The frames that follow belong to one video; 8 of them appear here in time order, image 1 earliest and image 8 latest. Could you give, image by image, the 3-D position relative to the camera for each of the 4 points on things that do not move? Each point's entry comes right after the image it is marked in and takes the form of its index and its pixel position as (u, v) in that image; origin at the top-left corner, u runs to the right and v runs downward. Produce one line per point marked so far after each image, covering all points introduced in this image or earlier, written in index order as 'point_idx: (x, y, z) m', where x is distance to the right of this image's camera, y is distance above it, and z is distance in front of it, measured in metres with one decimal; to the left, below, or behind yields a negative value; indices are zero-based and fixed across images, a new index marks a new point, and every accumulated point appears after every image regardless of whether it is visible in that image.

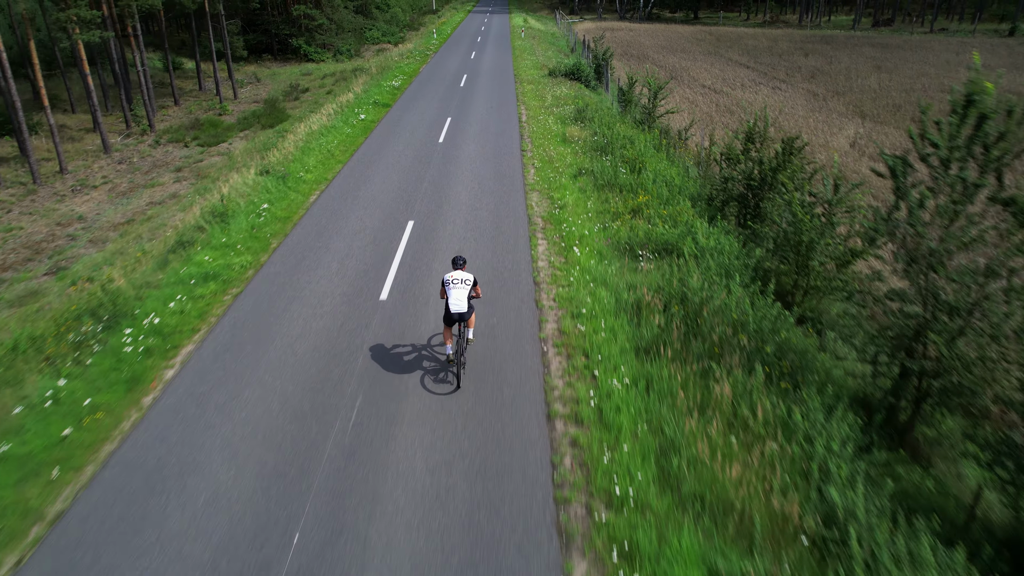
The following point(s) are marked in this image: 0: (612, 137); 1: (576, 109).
0: (+2.3, +3.4, +15.9) m
1: (+1.8, +5.1, +19.9) m
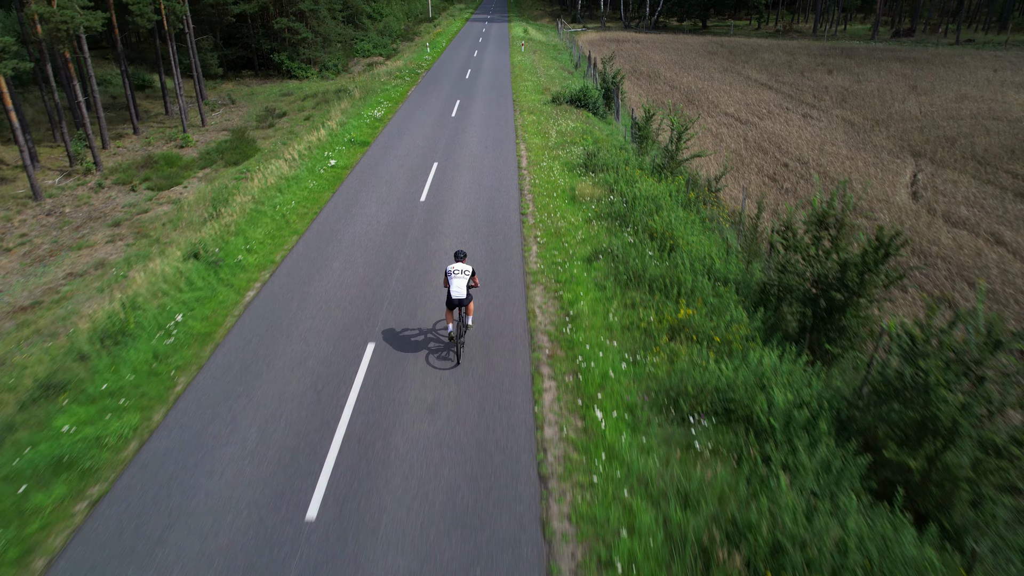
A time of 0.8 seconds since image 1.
0: (+2.2, +1.7, +13.0) m
1: (+1.8, +3.3, +17.0) m
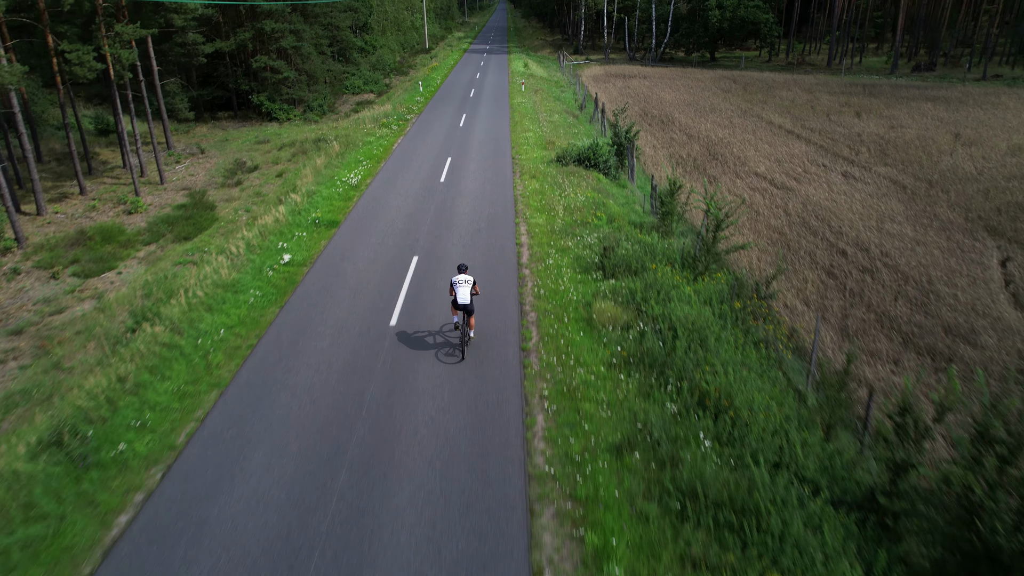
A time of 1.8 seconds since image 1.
0: (+2.2, -0.6, +9.8) m
1: (+1.8, +1.0, +13.9) m
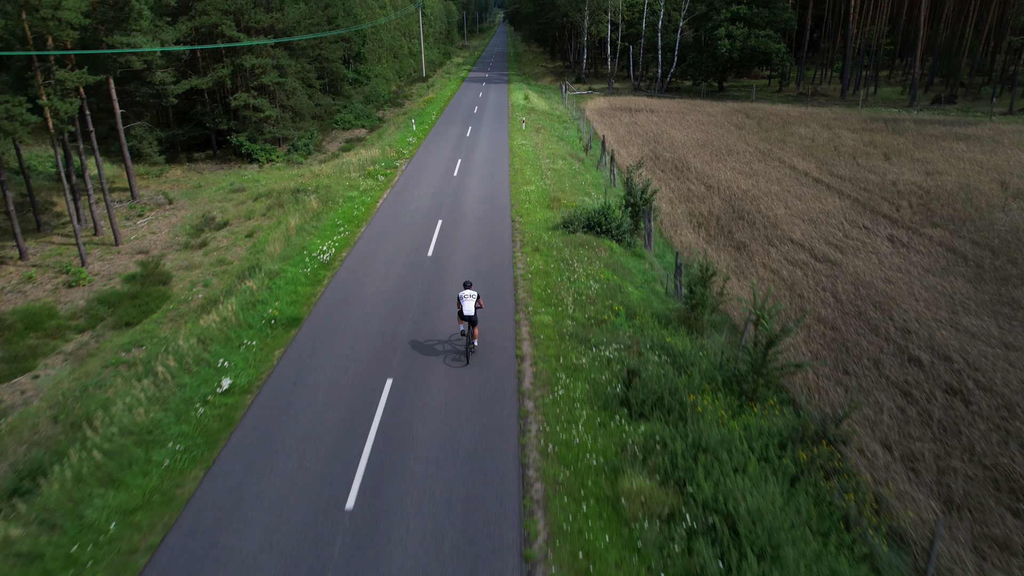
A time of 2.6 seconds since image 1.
0: (+2.2, -2.4, +7.1) m
1: (+1.7, -1.0, +11.2) m
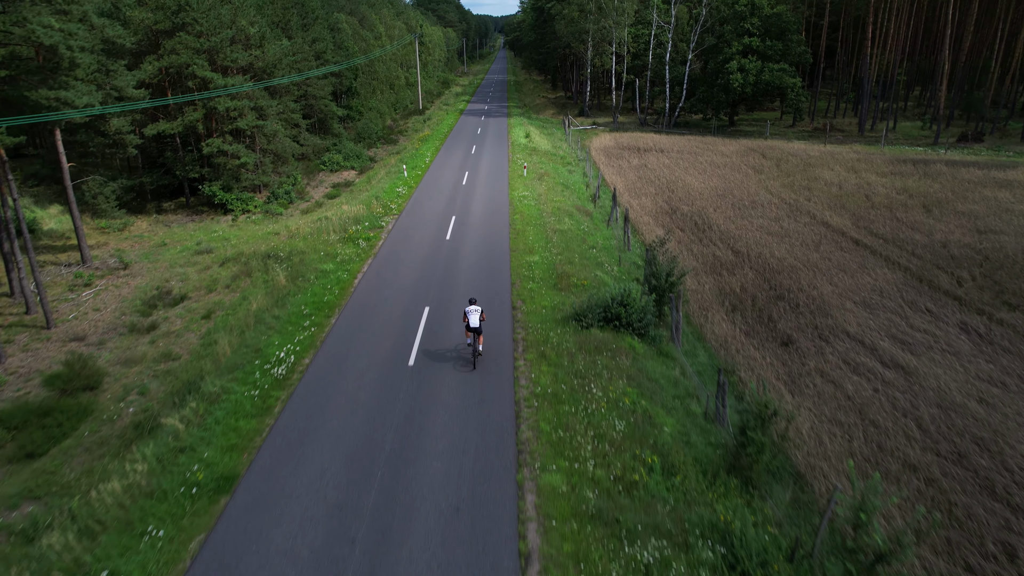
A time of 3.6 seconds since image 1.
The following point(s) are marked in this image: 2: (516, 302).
0: (+2.2, -4.3, +4.0) m
1: (+1.8, -3.0, +8.2) m
2: (+0.1, -0.3, +15.8) m
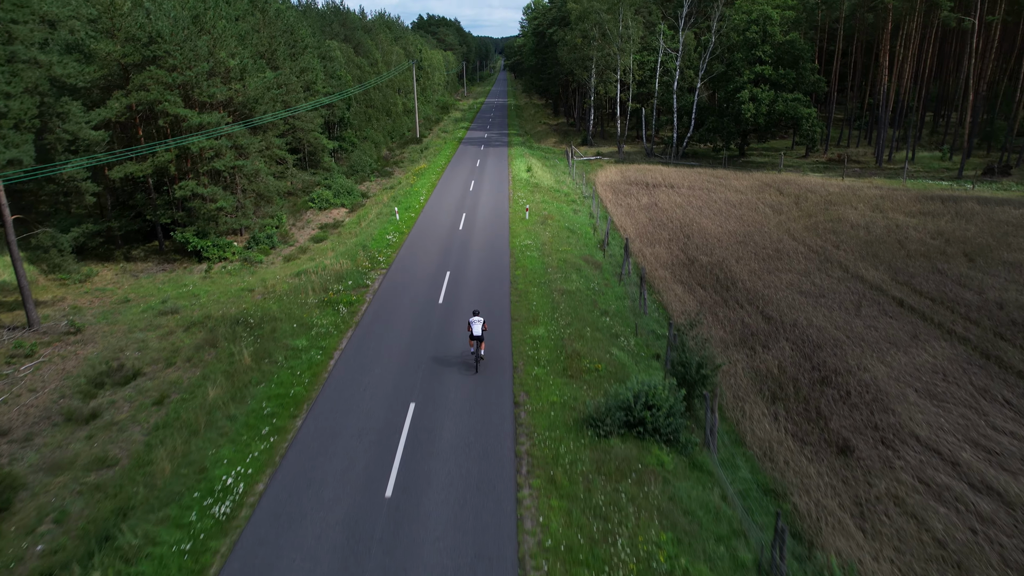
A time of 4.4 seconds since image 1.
0: (+2.2, -5.7, +1.4) m
1: (+1.8, -4.5, +5.6) m
2: (+0.1, -2.0, +13.3) m
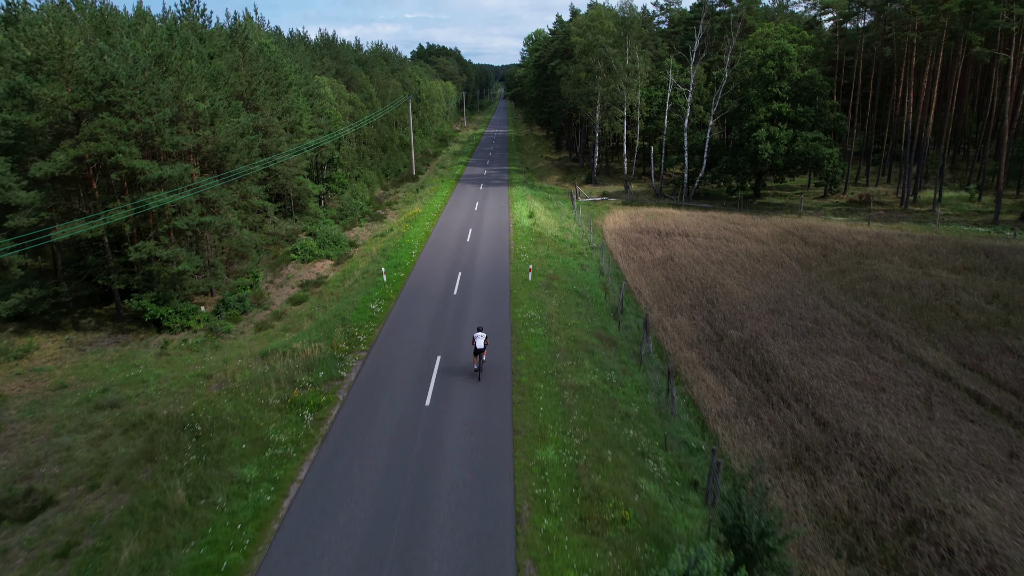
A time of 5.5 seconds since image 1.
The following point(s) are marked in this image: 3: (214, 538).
0: (+2.3, -7.3, -2.0) m
1: (+1.8, -6.2, +2.2) m
2: (+0.1, -4.0, +10.0) m
3: (-4.7, -3.8, +11.0) m
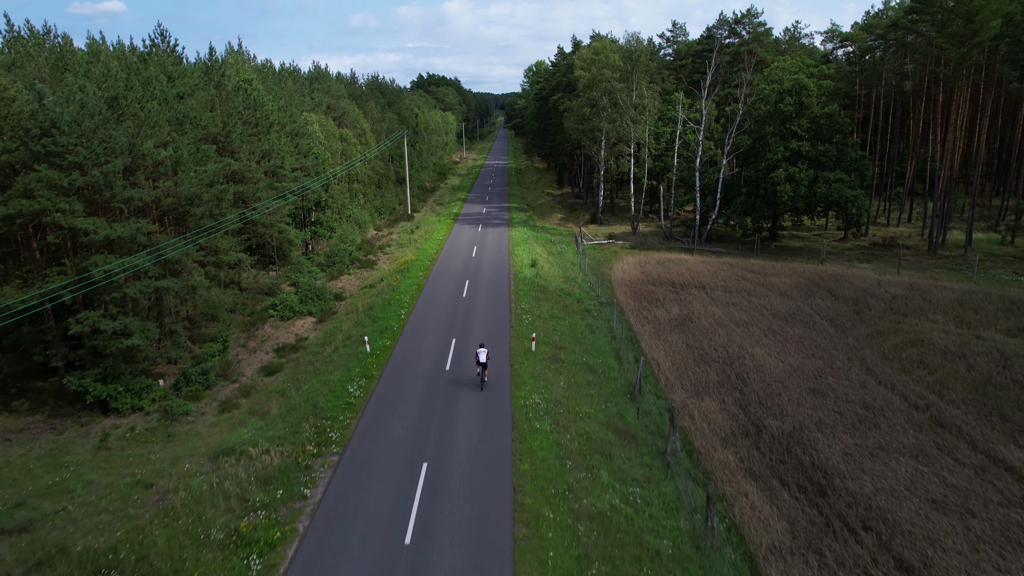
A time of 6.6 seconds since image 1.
0: (+2.3, -8.5, -5.4) m
1: (+1.8, -7.6, -1.1) m
2: (+0.2, -5.7, +6.8) m
3: (-4.7, -5.6, +7.7) m
